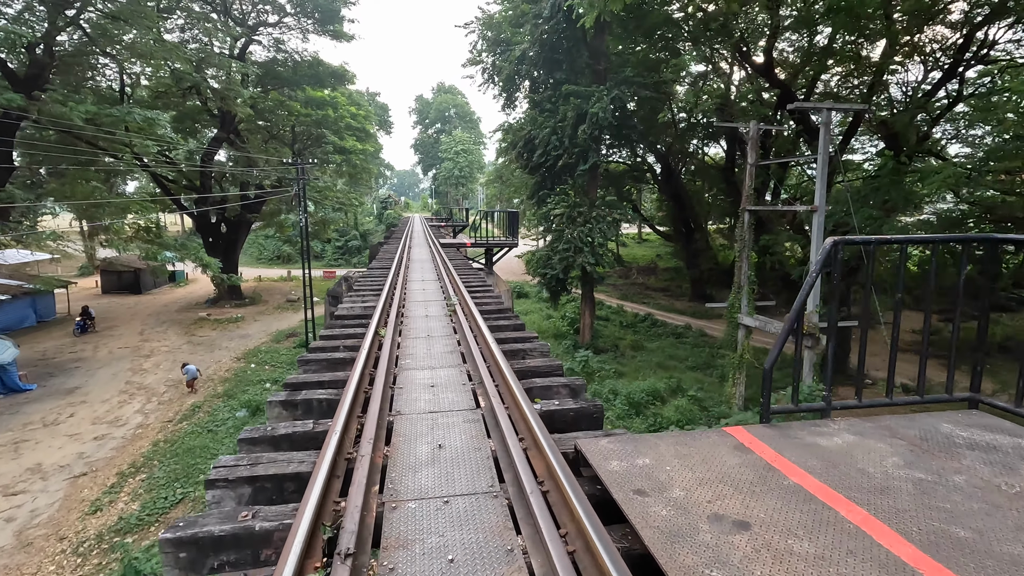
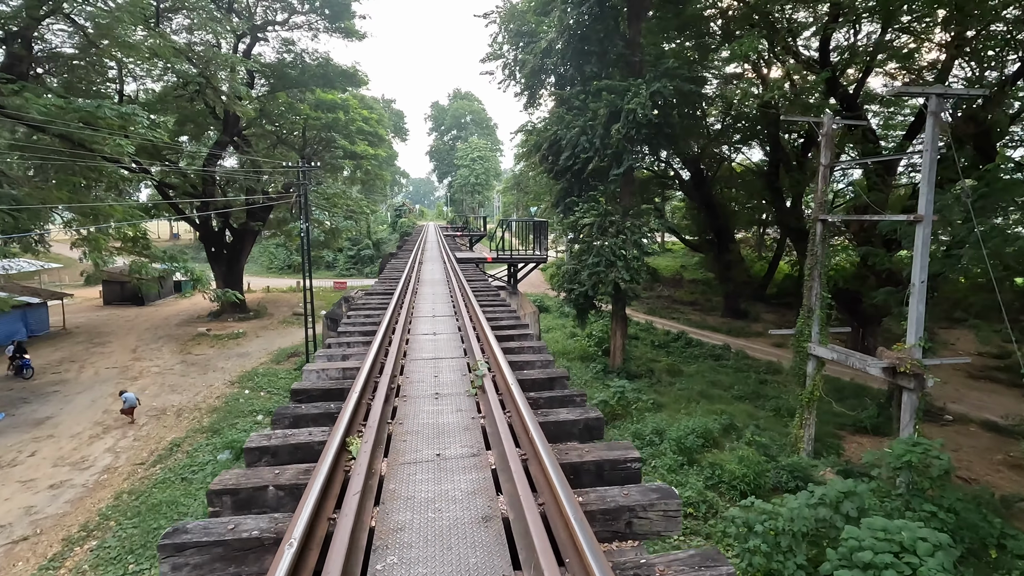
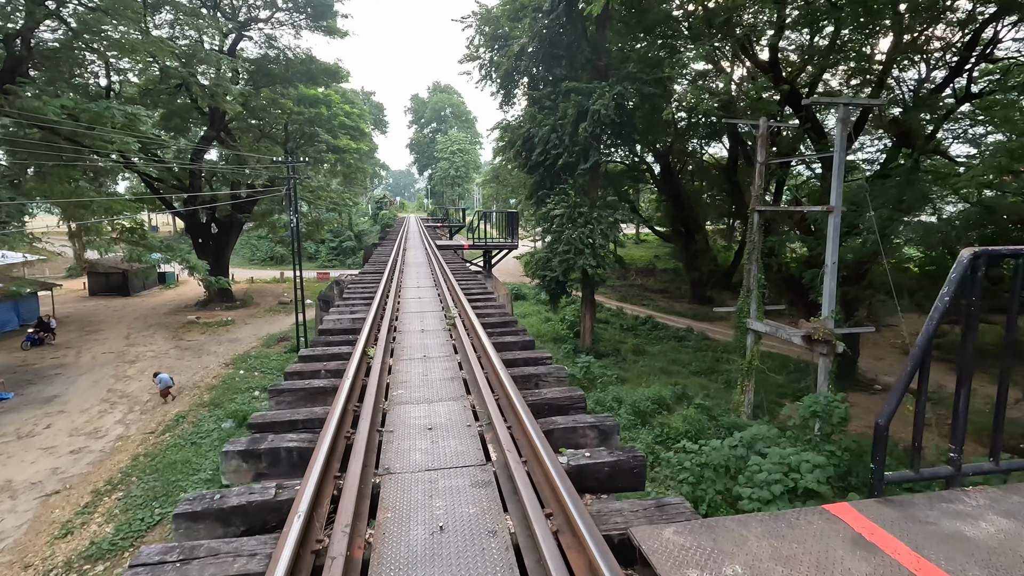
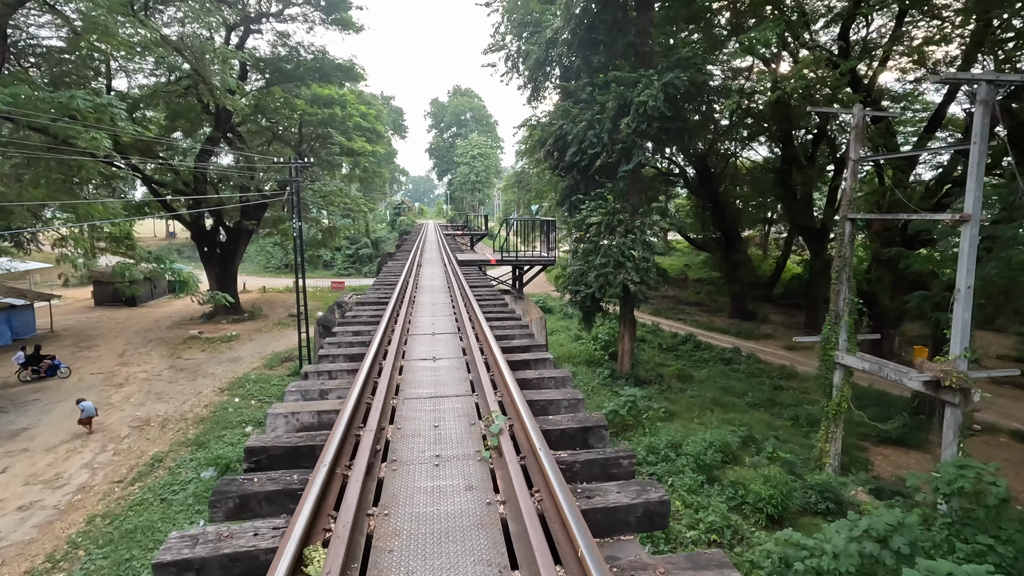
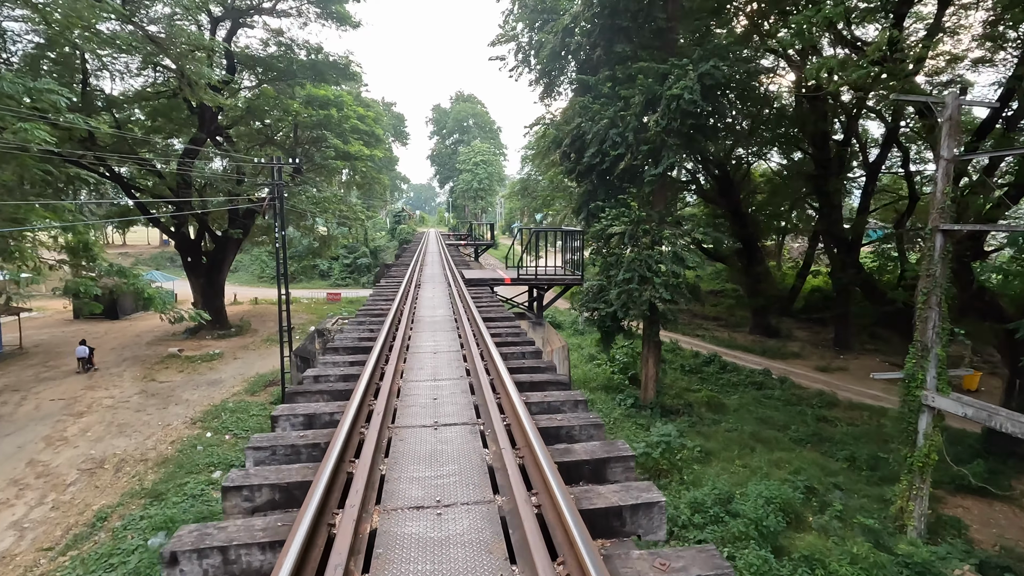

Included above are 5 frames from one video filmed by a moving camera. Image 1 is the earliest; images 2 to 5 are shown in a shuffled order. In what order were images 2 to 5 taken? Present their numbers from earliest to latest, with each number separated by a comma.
3, 2, 4, 5
